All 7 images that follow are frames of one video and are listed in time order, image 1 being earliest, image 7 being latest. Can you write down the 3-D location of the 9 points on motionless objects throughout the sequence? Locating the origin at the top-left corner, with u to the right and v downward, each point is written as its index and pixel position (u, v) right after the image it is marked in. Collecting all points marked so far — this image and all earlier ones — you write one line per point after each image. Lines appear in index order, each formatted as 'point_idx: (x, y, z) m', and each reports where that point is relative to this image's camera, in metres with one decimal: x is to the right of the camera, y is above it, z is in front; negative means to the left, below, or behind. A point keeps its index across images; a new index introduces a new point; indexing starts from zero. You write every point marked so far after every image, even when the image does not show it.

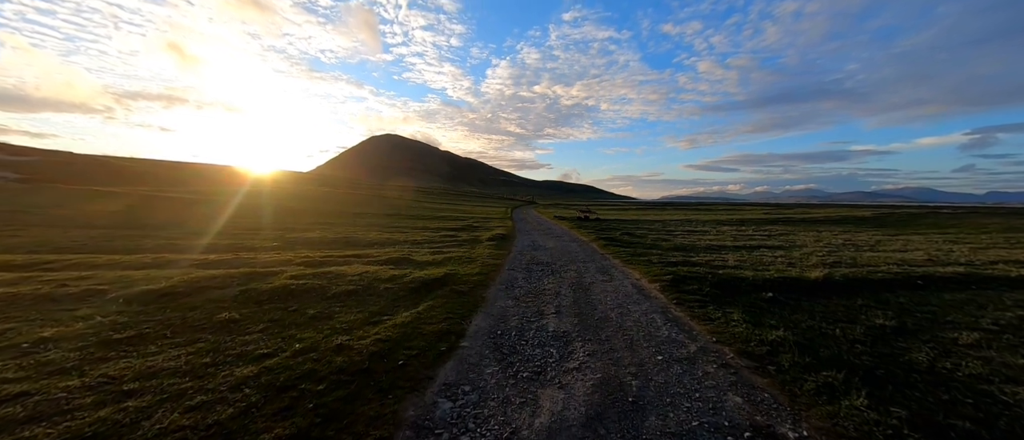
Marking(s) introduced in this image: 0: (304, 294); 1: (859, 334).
0: (-11.7, -4.2, +18.9) m
1: (+17.1, -5.6, +16.5) m
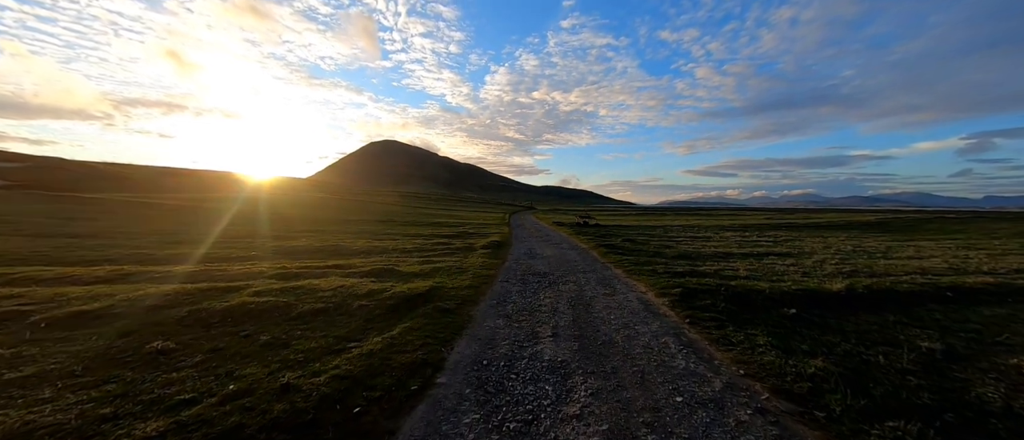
0: (-12.2, -4.7, +16.4) m
1: (+16.6, -6.0, +14.1) m
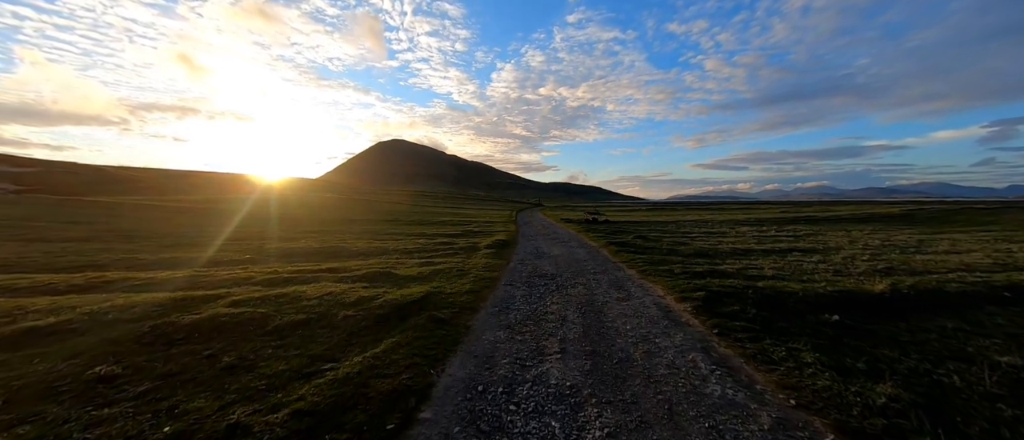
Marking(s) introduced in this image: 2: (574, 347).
0: (-12.1, -4.8, +14.7) m
1: (+16.6, -5.7, +11.6) m
2: (+2.6, -5.3, +14.1) m
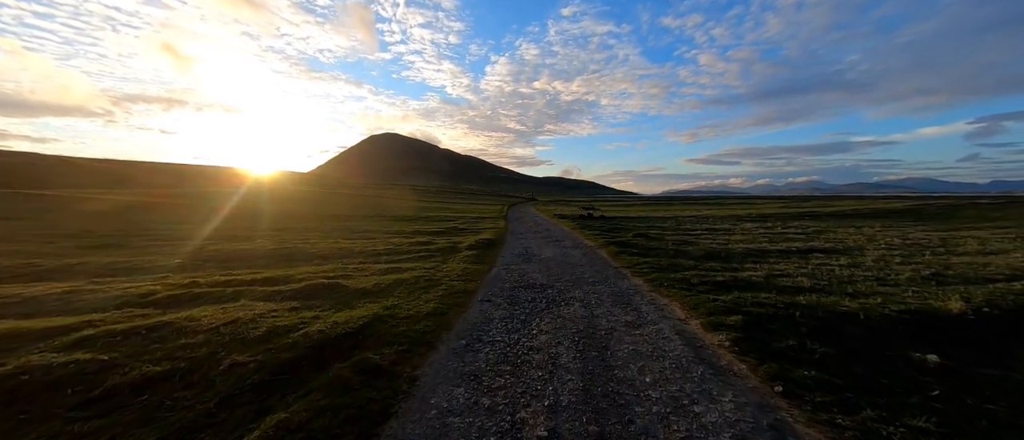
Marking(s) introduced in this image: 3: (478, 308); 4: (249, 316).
0: (-13.2, -4.9, +9.3) m
1: (+15.6, -5.9, +6.7) m
2: (+1.5, -5.4, +8.9) m
3: (-1.8, -4.8, +18.3) m
4: (-11.9, -4.4, +15.2) m
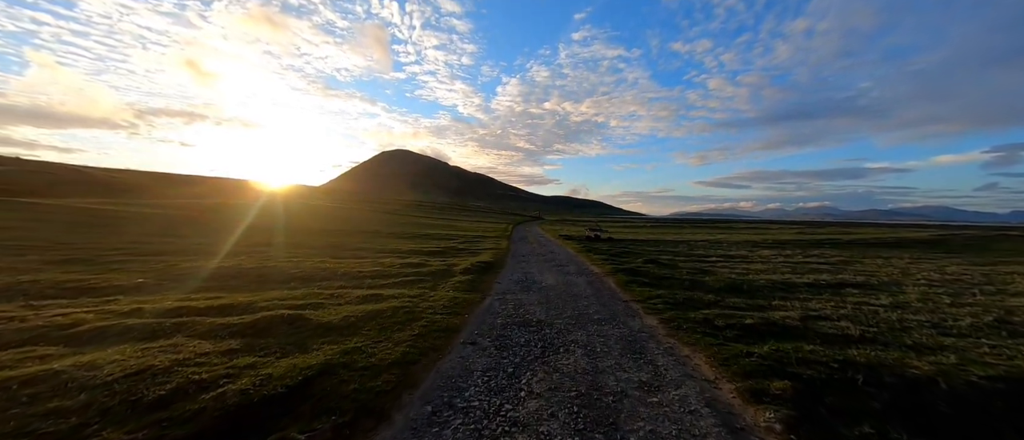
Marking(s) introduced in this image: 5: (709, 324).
0: (-14.0, -5.4, +6.3) m
1: (+14.7, -6.9, +3.1) m
2: (+0.7, -6.3, +5.6) m
3: (-2.4, -6.1, +15.1) m
4: (-12.5, -5.2, +12.2) m
5: (+11.2, -5.9, +19.2) m
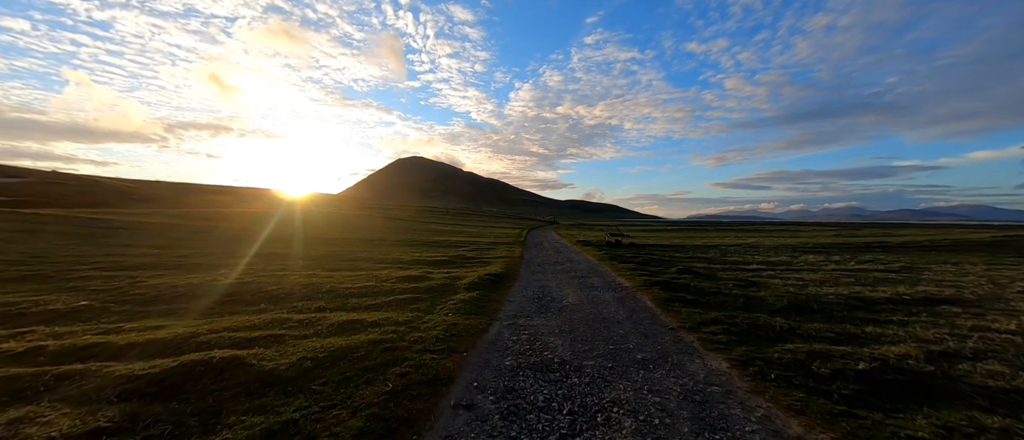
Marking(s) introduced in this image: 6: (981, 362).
0: (-13.9, -5.6, +1.7) m
1: (+14.6, -6.8, -2.8) m
2: (+0.7, -6.3, +0.4) m
3: (-2.0, -6.3, +10.0) m
4: (-12.3, -5.5, +7.5) m
5: (+11.8, -6.1, +13.5) m
6: (+21.8, -6.5, +15.6) m
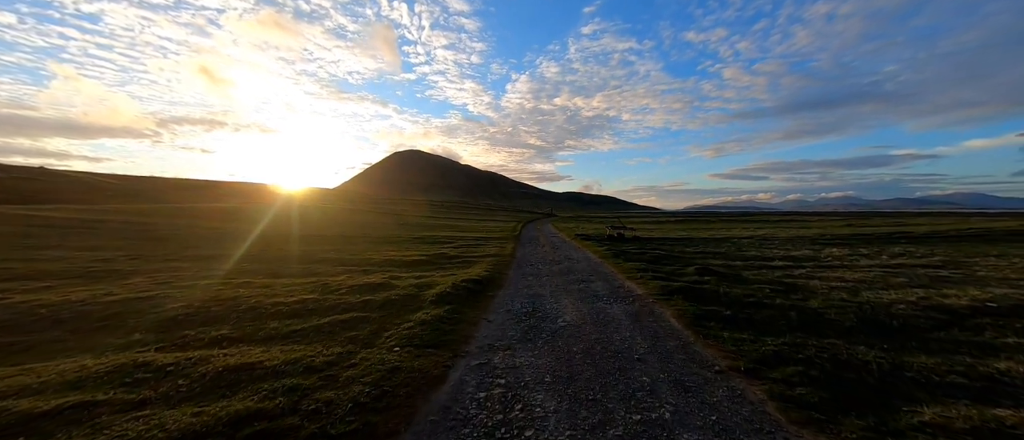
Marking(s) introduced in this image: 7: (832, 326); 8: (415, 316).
0: (-15.0, -5.8, -4.8) m
1: (+13.6, -6.8, -9.1) m
2: (-0.4, -6.4, -6.0) m
3: (-3.1, -6.2, +3.5) m
4: (-13.4, -5.6, +1.1) m
5: (+10.7, -5.8, +7.1) m
6: (+20.7, -6.1, +9.3) m
7: (+17.9, -5.7, +18.6) m
8: (-5.6, -5.5, +19.4) m
